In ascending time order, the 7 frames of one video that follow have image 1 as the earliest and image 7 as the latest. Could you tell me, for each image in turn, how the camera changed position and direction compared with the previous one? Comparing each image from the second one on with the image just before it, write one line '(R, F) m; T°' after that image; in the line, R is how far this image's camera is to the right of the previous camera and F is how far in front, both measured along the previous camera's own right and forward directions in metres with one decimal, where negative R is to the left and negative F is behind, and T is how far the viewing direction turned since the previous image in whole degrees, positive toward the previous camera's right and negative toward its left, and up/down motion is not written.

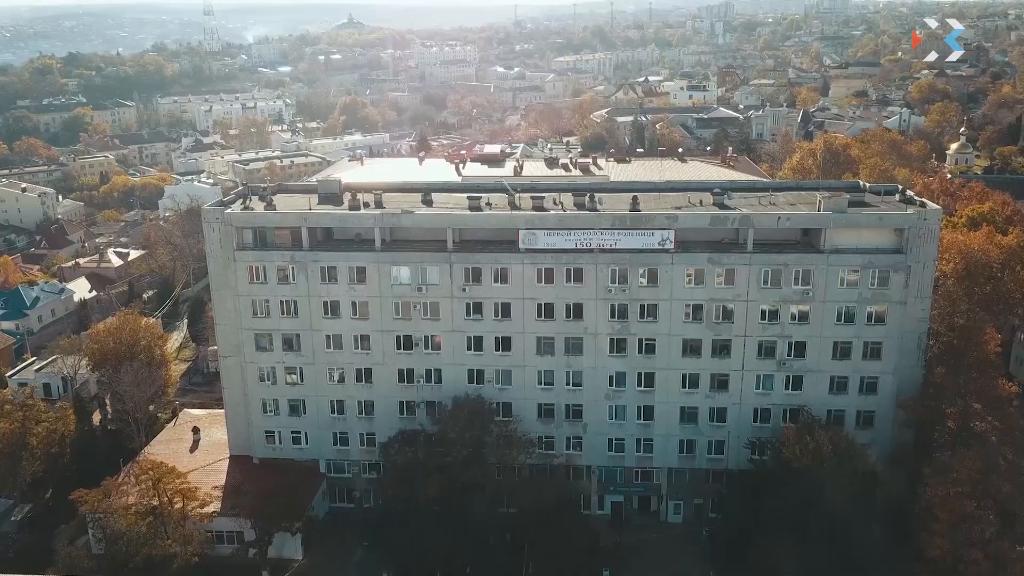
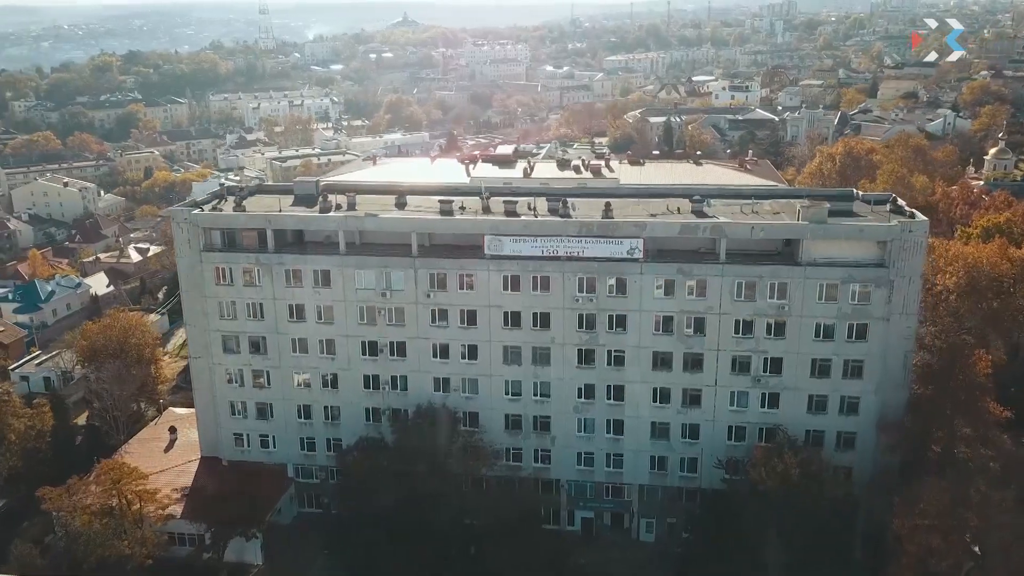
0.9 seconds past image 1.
(+3.9, +1.2) m; -4°
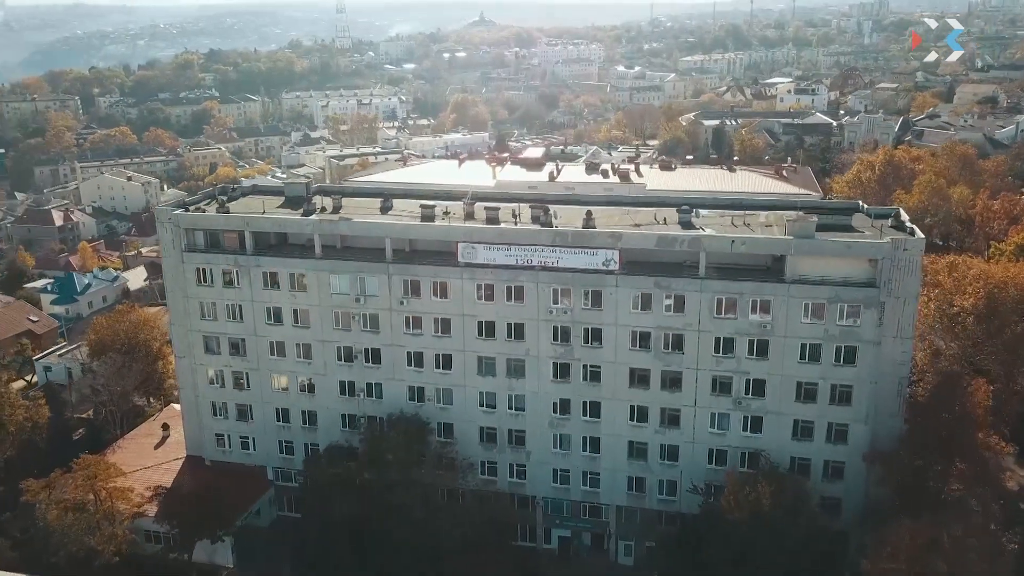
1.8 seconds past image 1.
(+4.3, +1.4) m; -5°
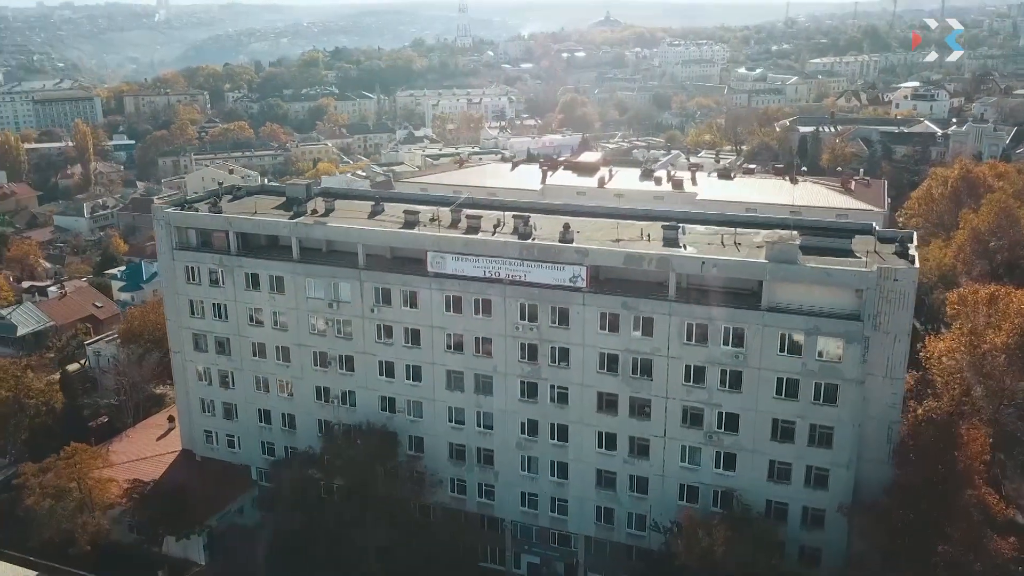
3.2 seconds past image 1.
(+6.2, +2.0) m; -8°
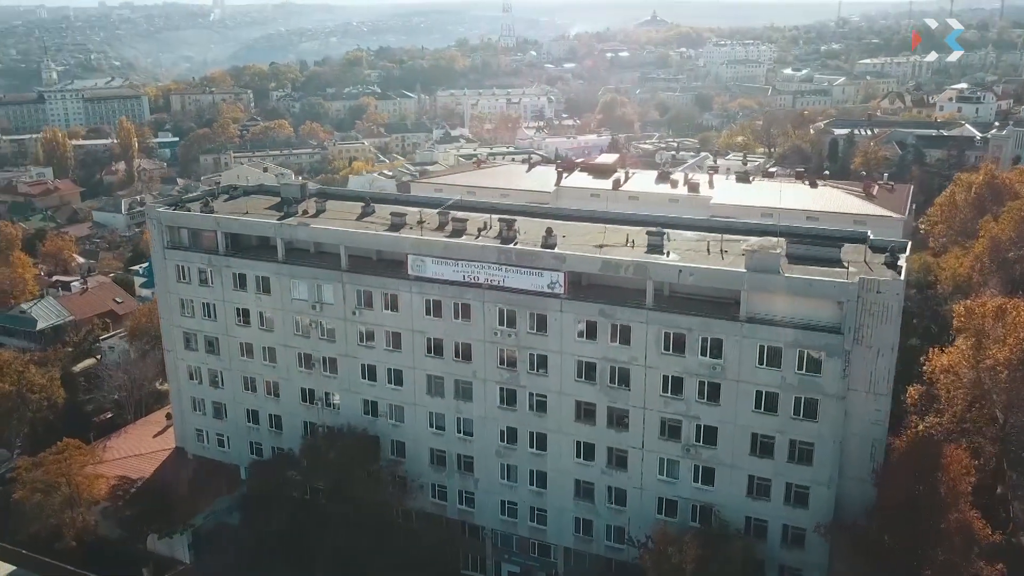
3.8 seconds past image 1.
(+2.6, +0.7) m; -3°
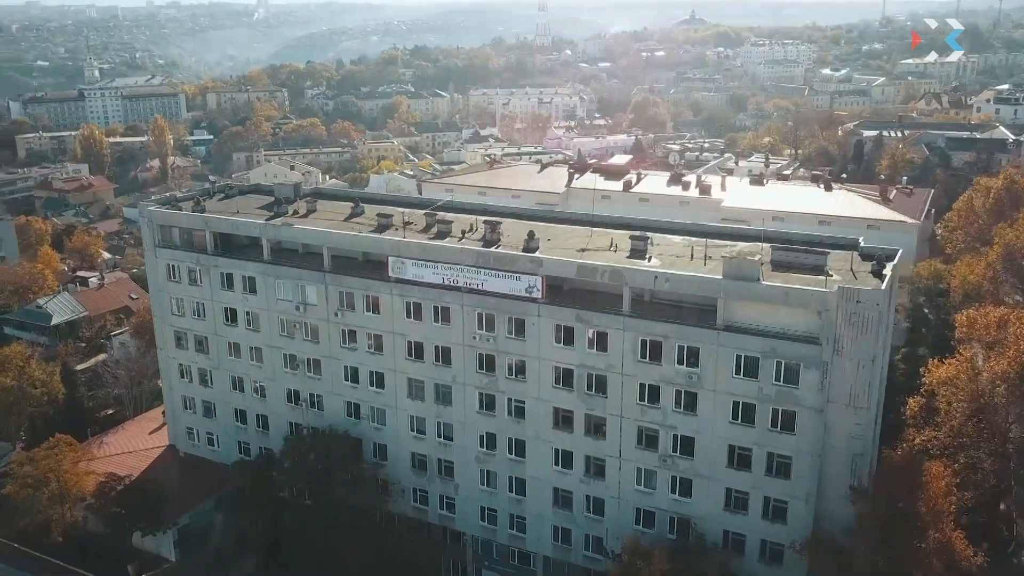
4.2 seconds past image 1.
(+2.2, +0.6) m; -2°
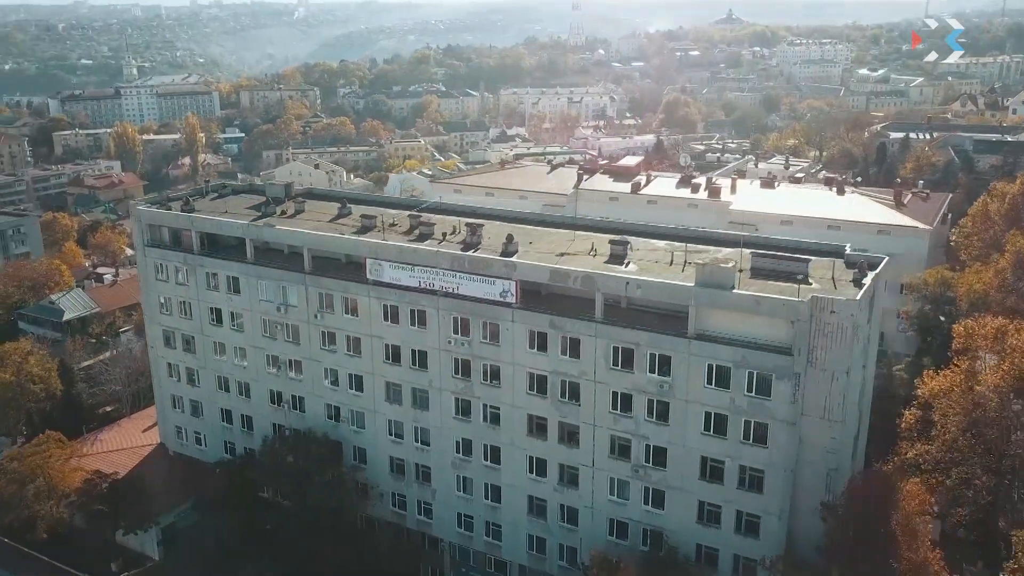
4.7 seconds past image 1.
(+2.2, +0.6) m; -2°
